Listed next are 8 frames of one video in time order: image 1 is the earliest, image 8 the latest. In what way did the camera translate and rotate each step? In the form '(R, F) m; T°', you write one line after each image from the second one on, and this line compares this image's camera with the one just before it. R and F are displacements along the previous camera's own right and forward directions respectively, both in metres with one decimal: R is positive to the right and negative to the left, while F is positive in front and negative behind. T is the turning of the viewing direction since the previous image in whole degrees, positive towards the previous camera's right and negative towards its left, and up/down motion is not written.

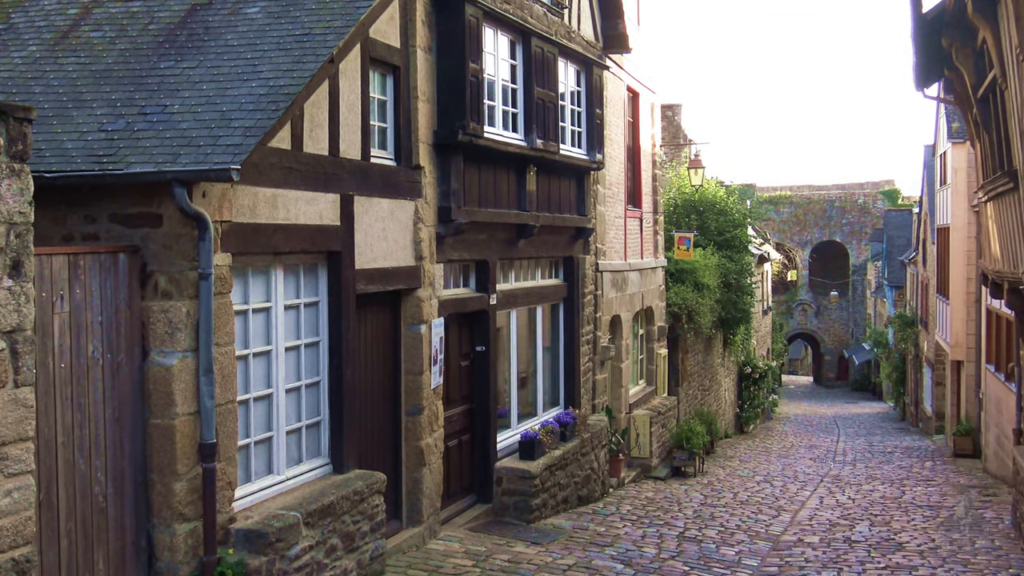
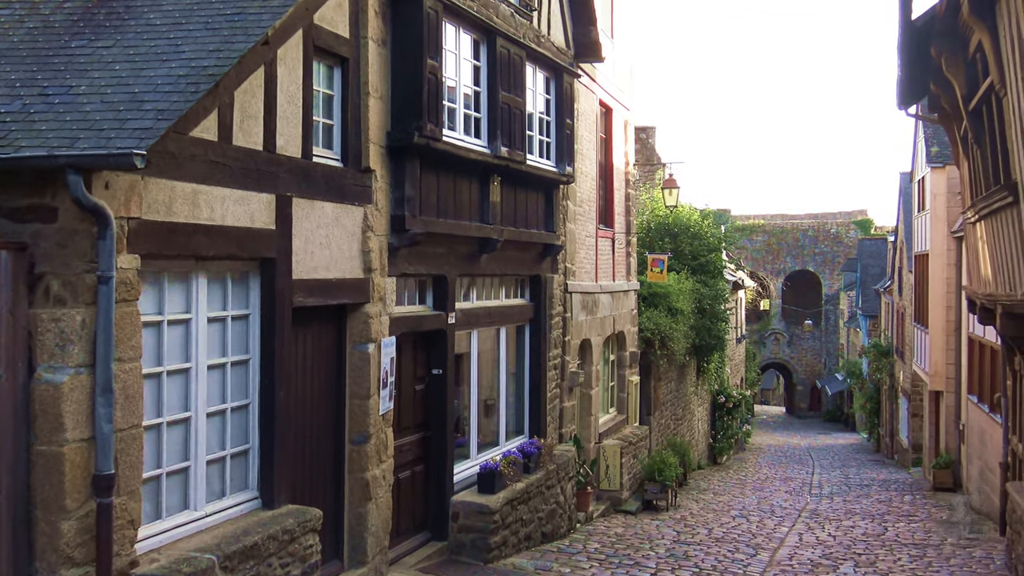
(+0.1, +0.7) m; +2°
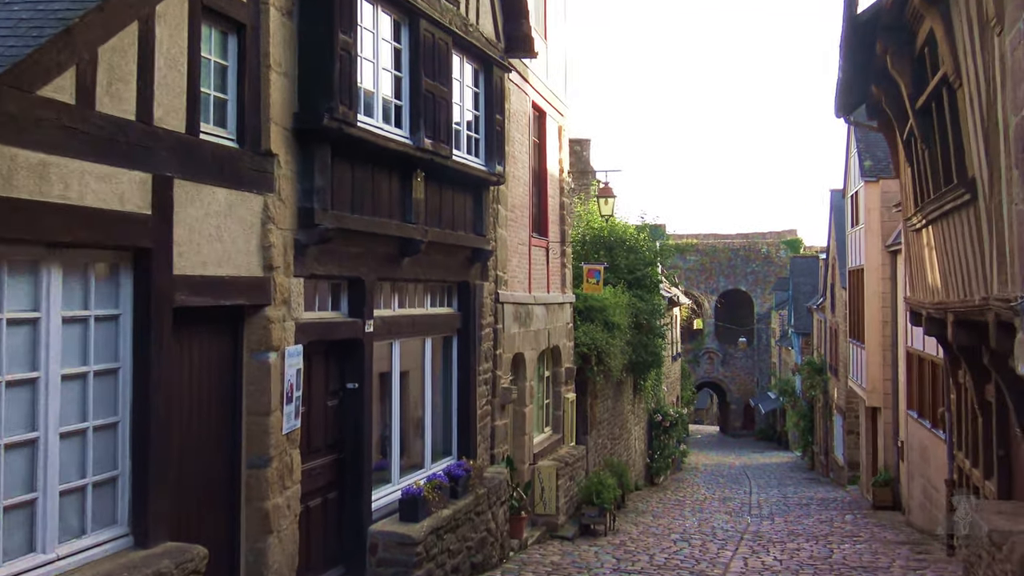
(+0.1, +0.8) m; +4°
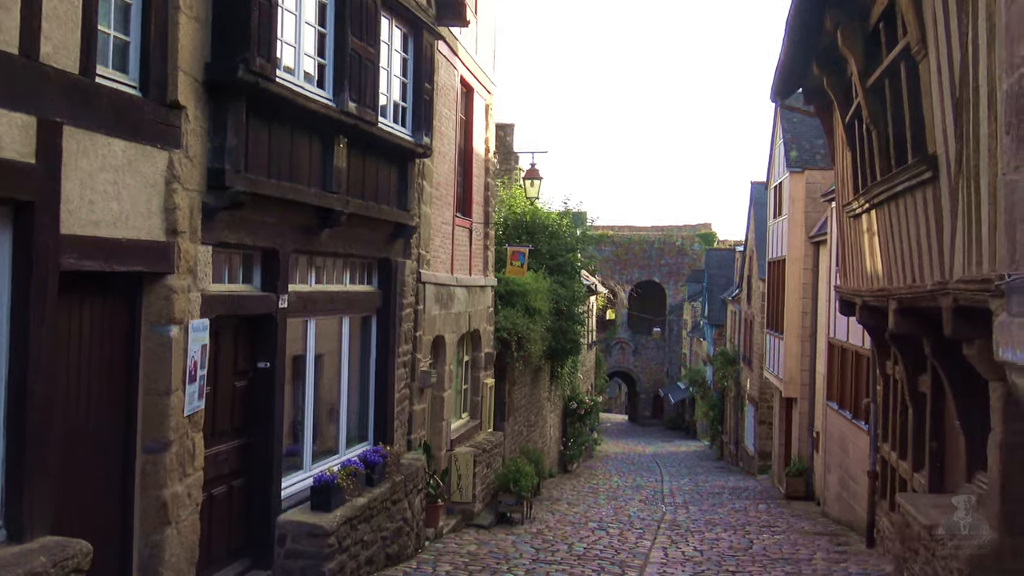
(-0.1, +0.4) m; +5°
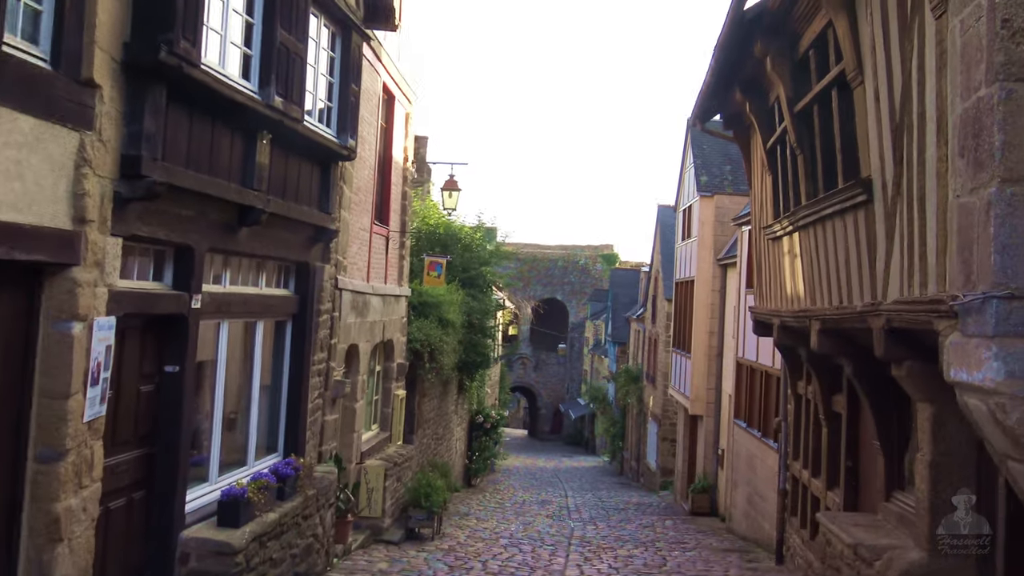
(-0.2, +0.3) m; +6°
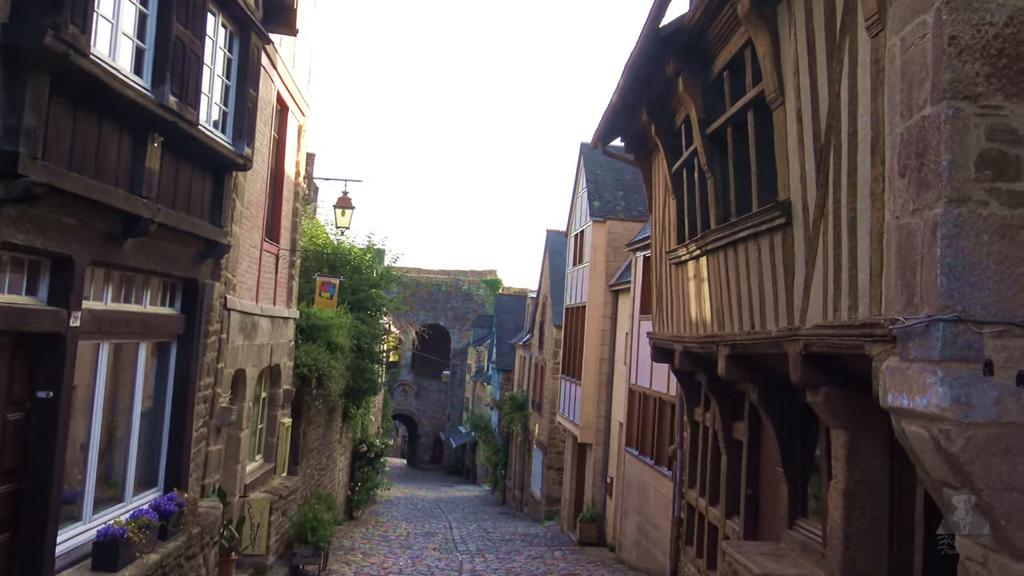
(-0.2, +0.3) m; +7°
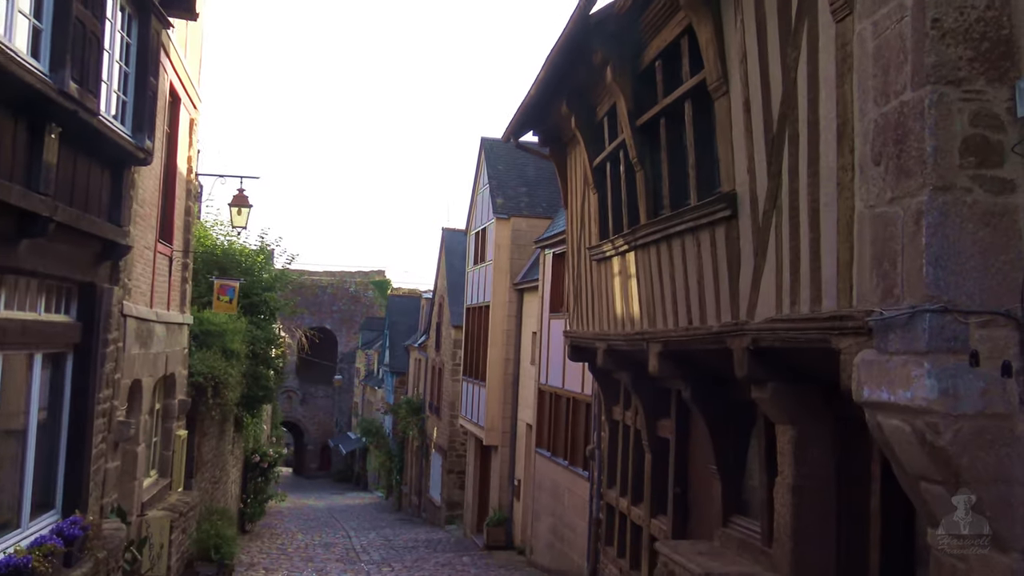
(-0.3, +0.3) m; +7°
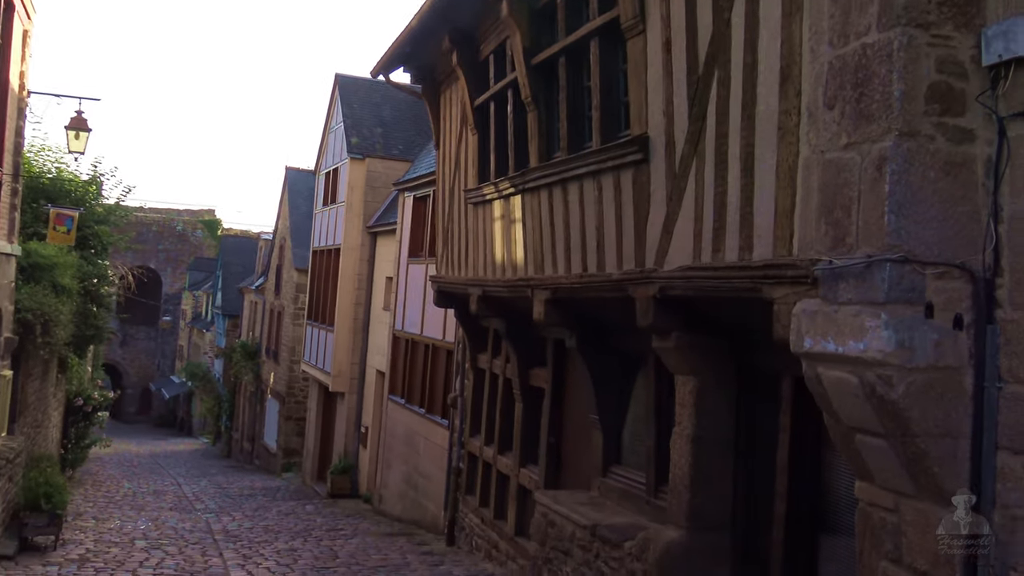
(-0.4, +0.4) m; +10°
